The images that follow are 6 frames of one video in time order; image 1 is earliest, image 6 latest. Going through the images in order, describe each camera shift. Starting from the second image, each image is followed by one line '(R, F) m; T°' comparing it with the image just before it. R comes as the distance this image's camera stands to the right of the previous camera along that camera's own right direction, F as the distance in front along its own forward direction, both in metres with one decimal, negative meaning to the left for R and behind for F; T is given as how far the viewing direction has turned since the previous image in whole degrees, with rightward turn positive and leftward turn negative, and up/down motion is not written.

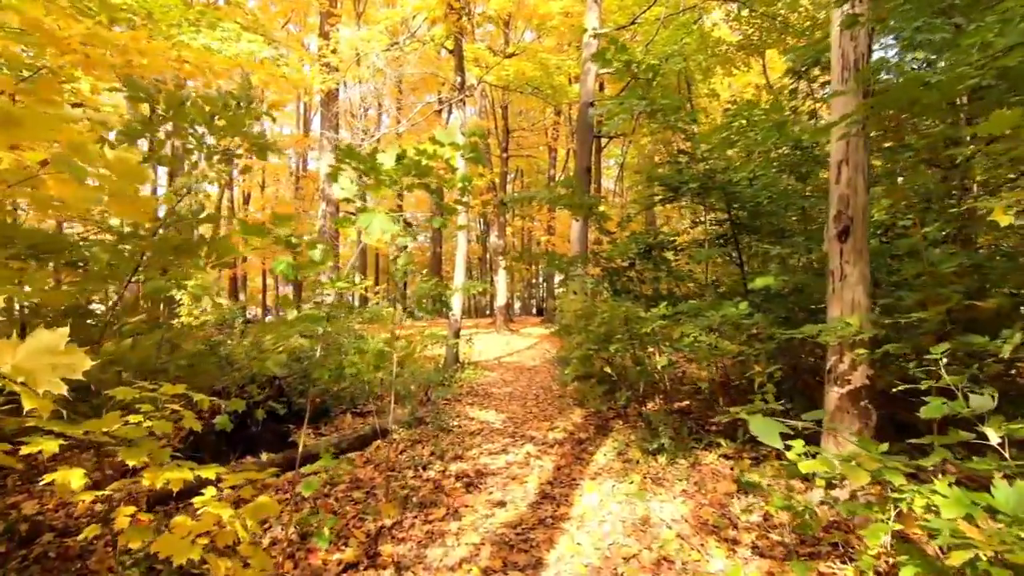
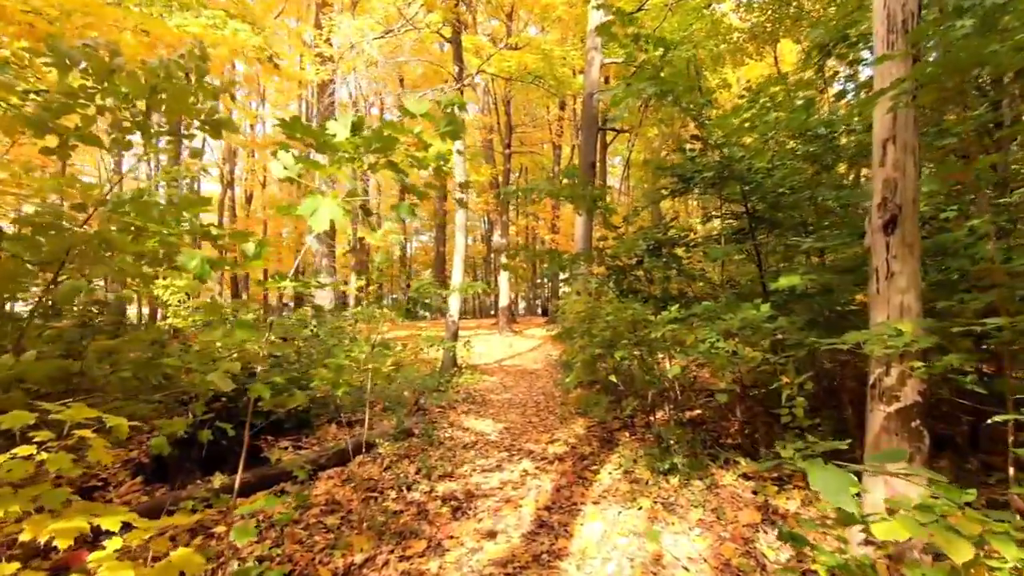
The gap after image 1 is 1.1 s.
(+0.1, +0.5) m; -1°
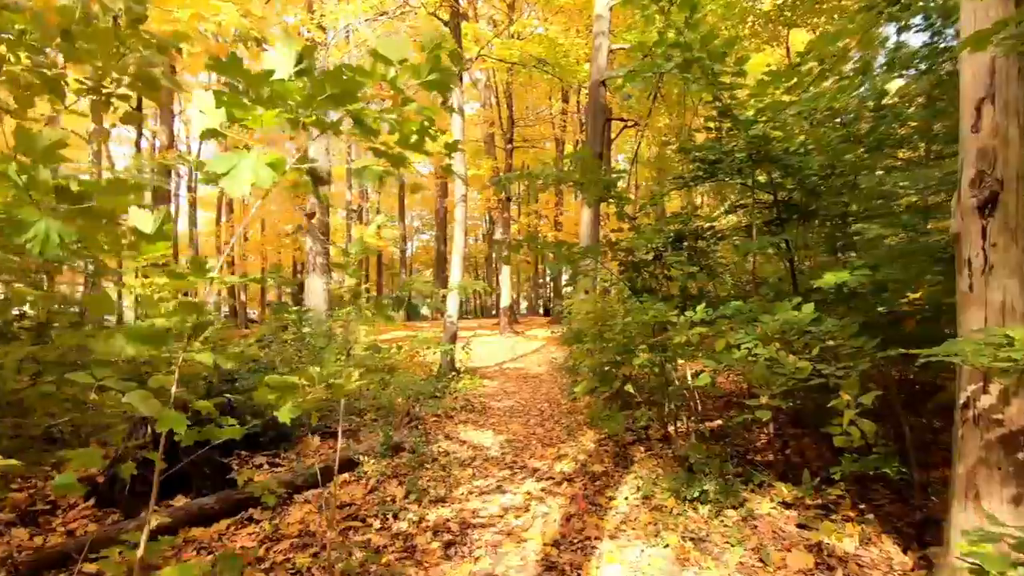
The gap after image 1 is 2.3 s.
(0.0, +0.6) m; 0°
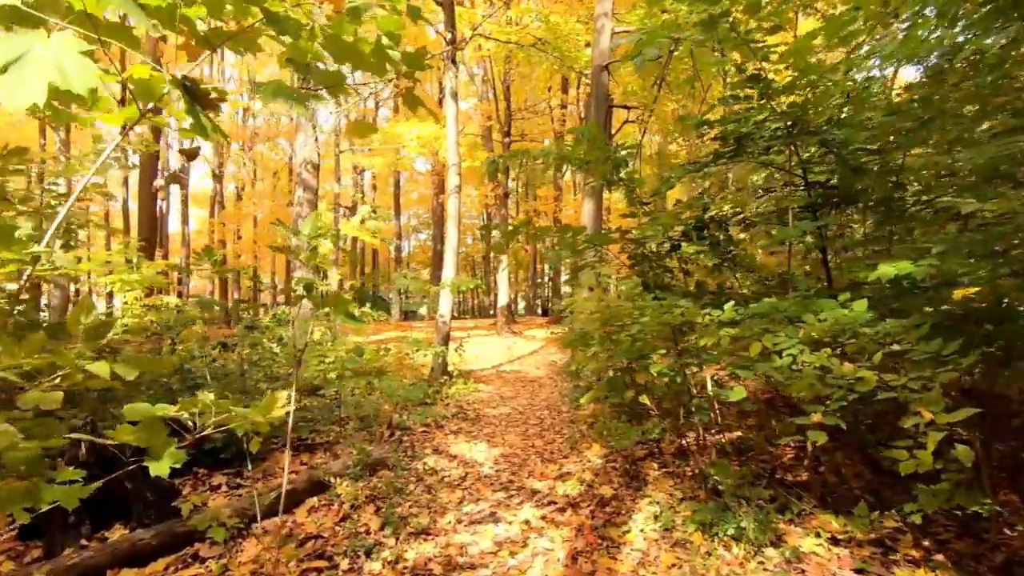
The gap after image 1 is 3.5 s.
(0.0, +0.6) m; 0°
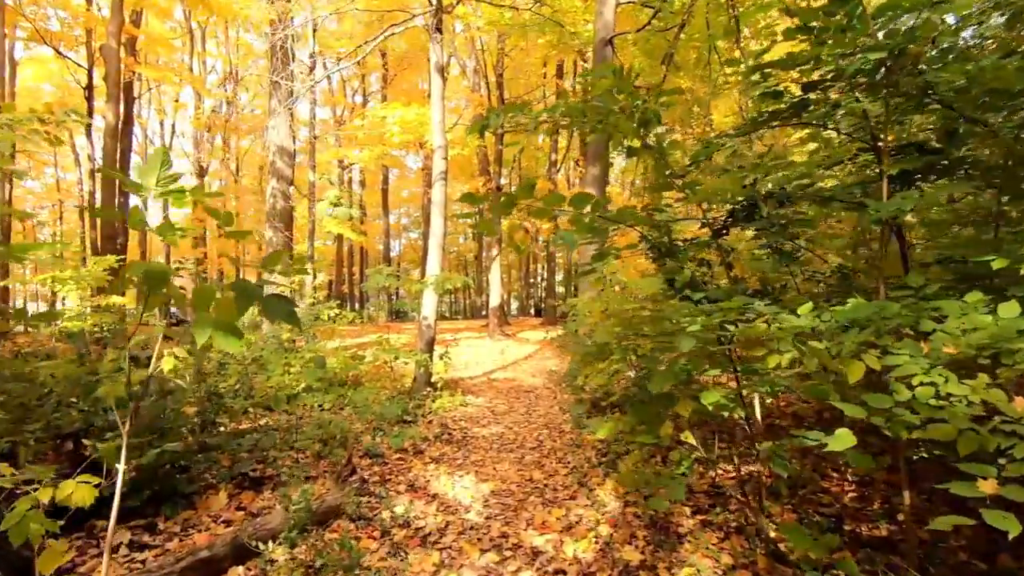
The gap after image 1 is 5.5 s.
(0.0, +1.0) m; +1°
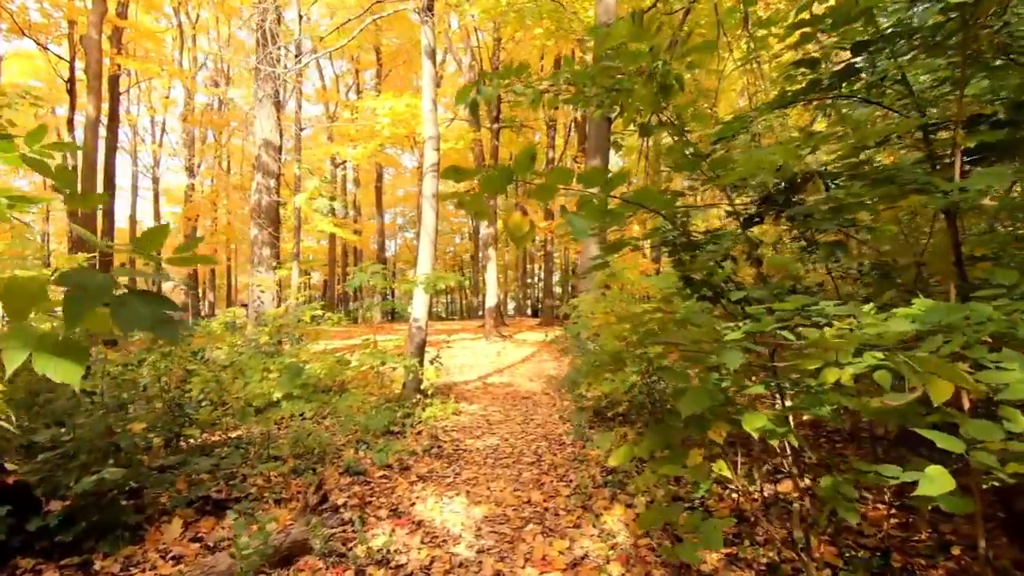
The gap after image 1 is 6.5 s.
(0.0, +0.5) m; 0°
